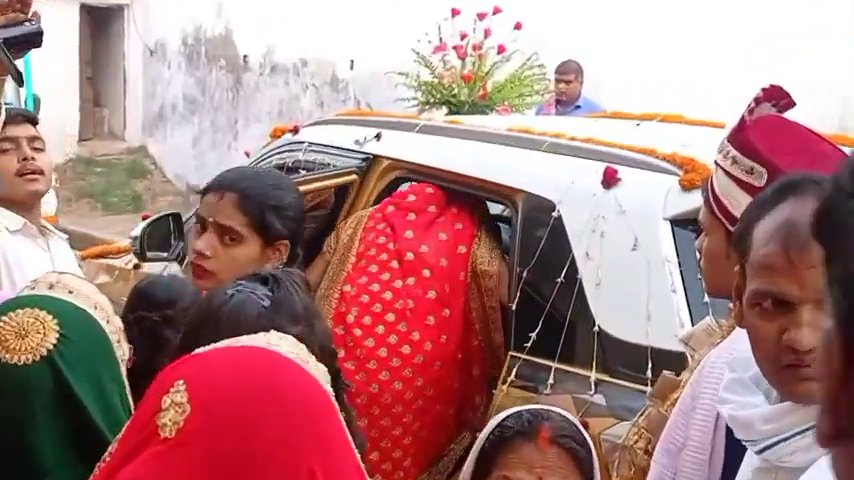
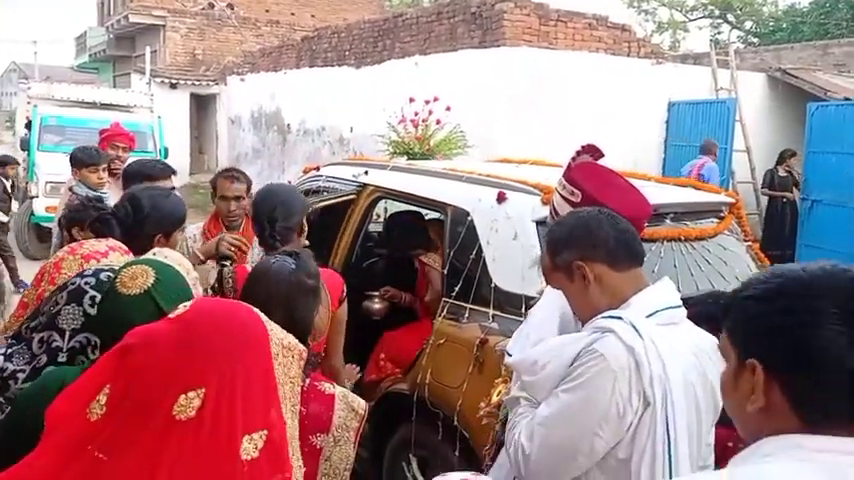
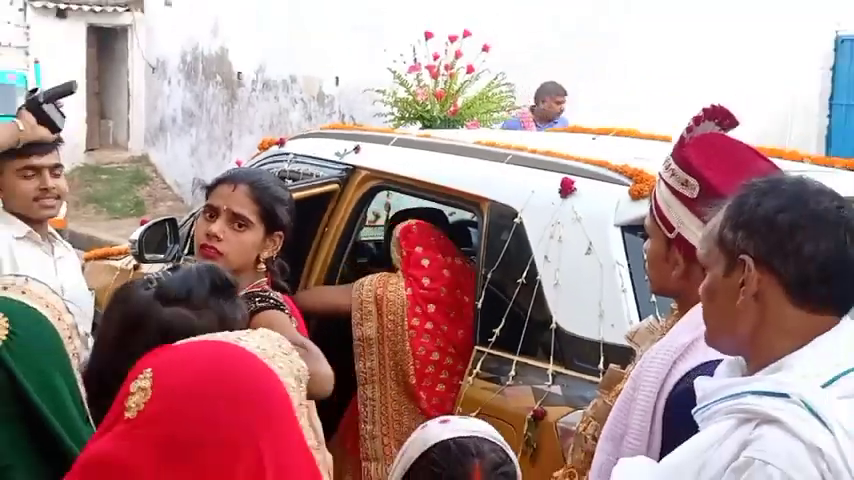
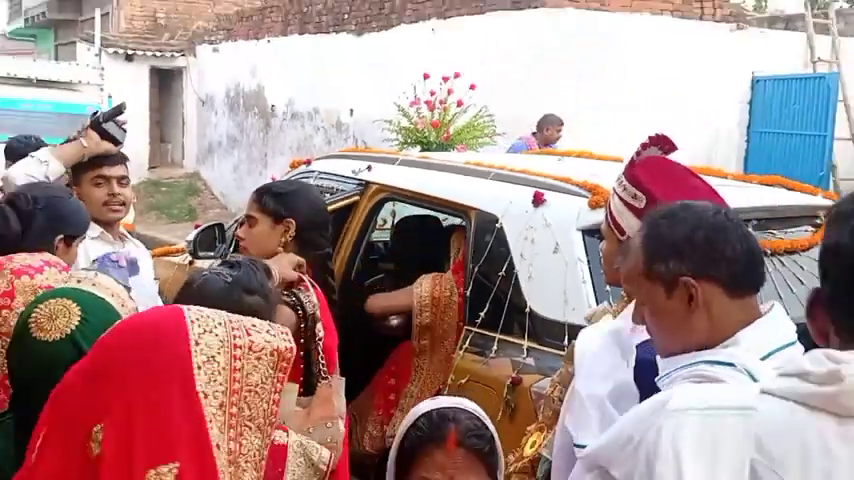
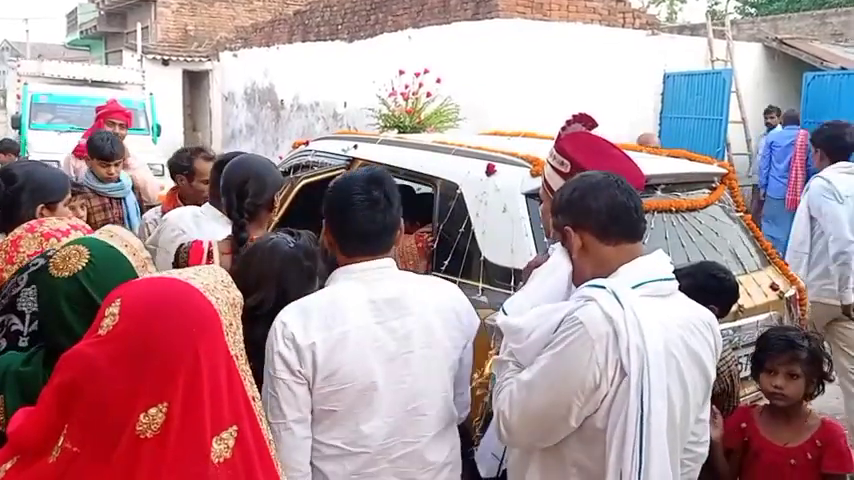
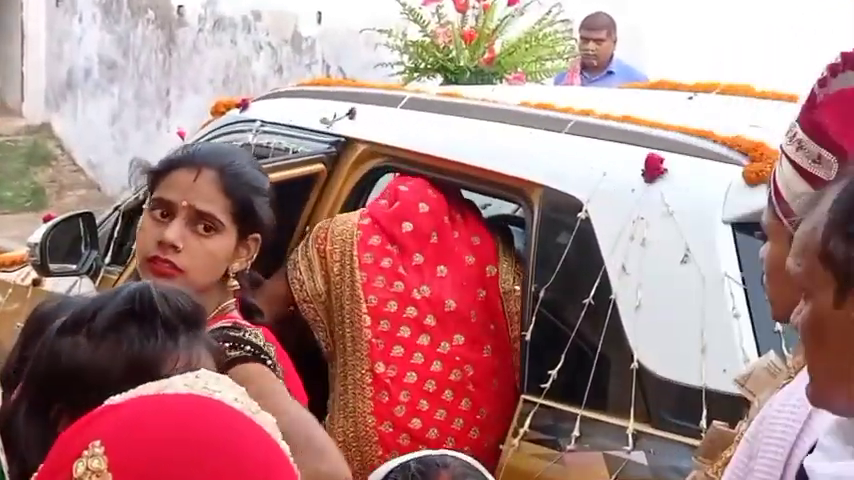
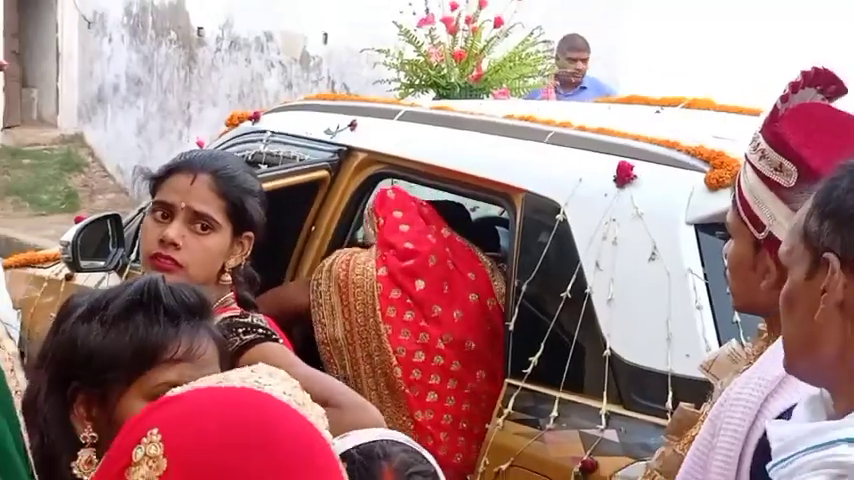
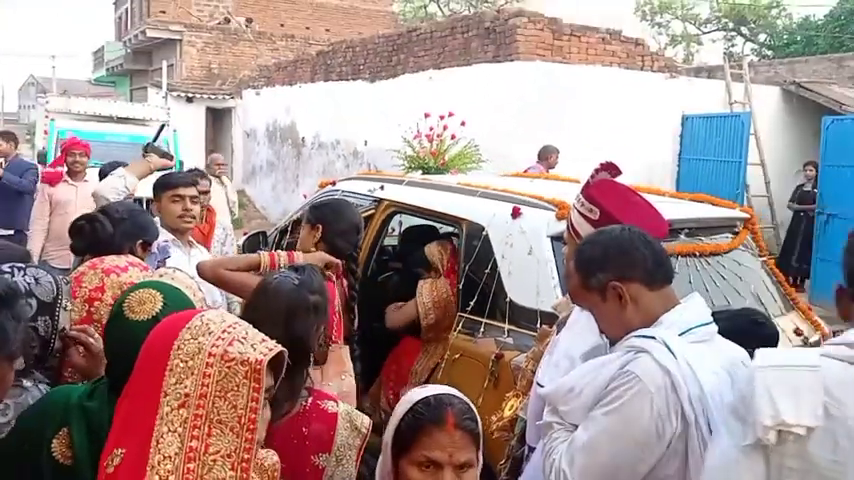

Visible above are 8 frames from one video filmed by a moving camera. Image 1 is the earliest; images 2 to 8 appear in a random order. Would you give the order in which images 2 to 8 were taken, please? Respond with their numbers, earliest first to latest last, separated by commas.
6, 7, 3, 4, 8, 2, 5
